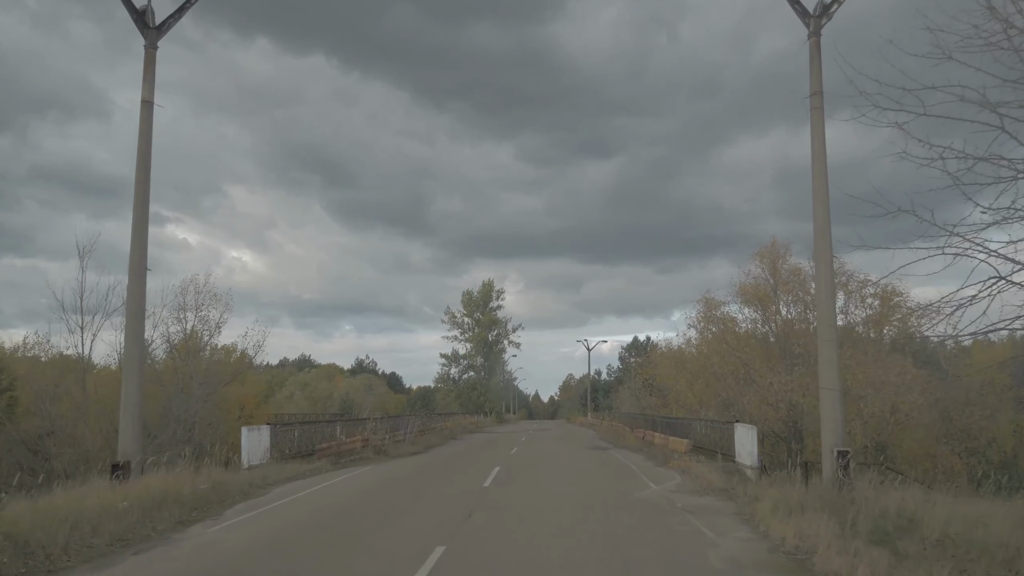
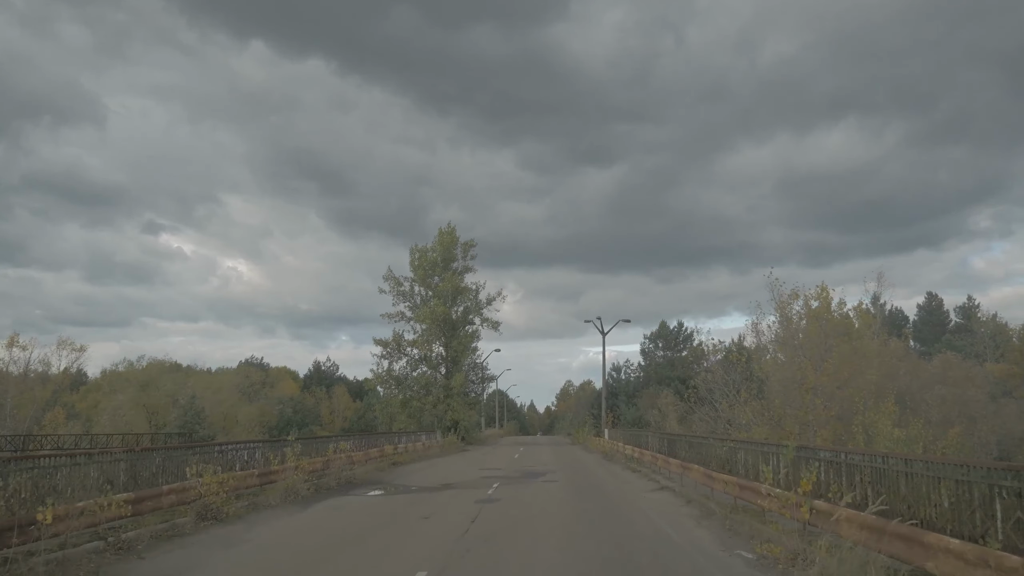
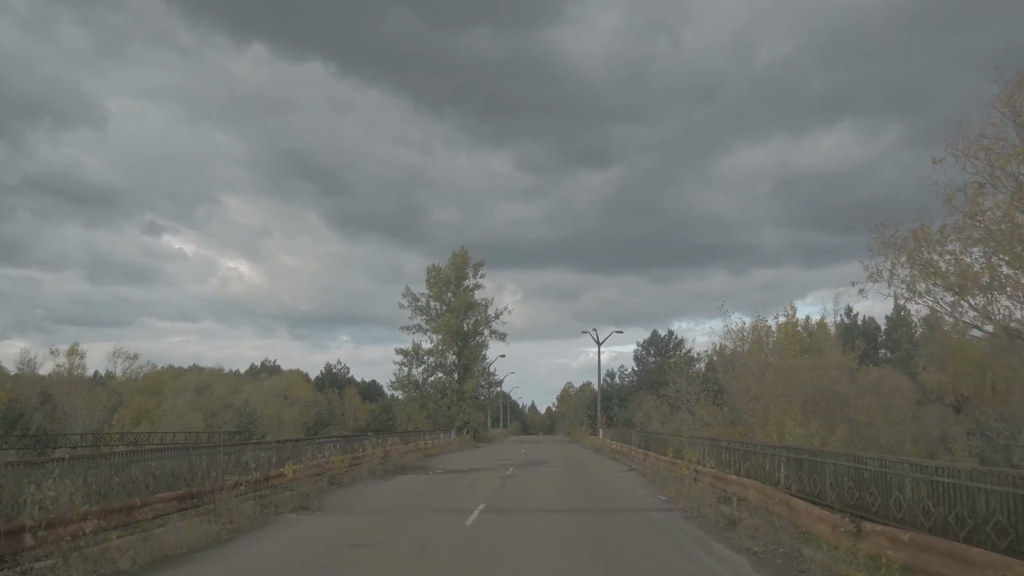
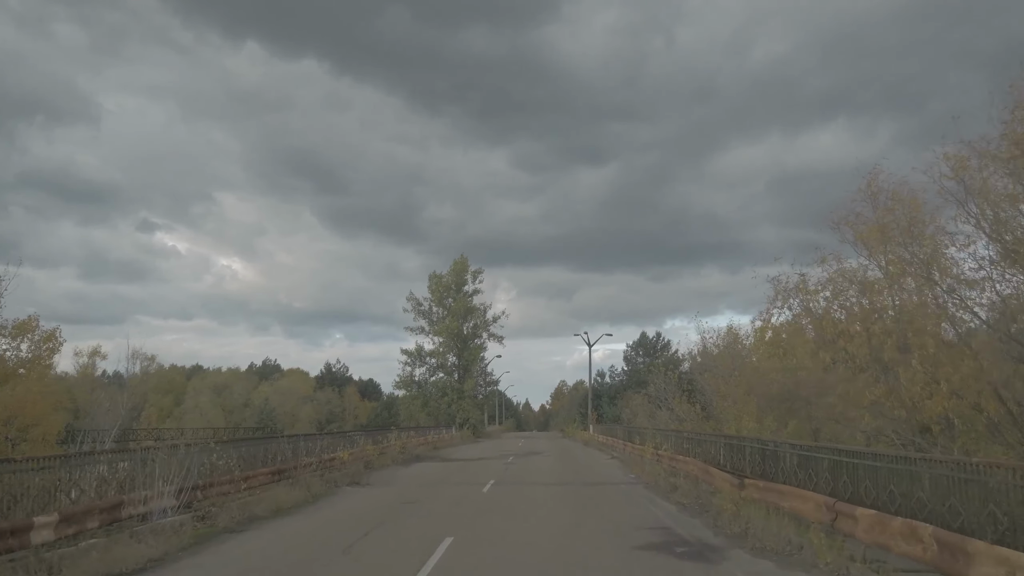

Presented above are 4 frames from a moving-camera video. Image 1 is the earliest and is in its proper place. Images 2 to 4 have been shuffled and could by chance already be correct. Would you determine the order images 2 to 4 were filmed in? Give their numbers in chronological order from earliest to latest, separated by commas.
4, 3, 2
